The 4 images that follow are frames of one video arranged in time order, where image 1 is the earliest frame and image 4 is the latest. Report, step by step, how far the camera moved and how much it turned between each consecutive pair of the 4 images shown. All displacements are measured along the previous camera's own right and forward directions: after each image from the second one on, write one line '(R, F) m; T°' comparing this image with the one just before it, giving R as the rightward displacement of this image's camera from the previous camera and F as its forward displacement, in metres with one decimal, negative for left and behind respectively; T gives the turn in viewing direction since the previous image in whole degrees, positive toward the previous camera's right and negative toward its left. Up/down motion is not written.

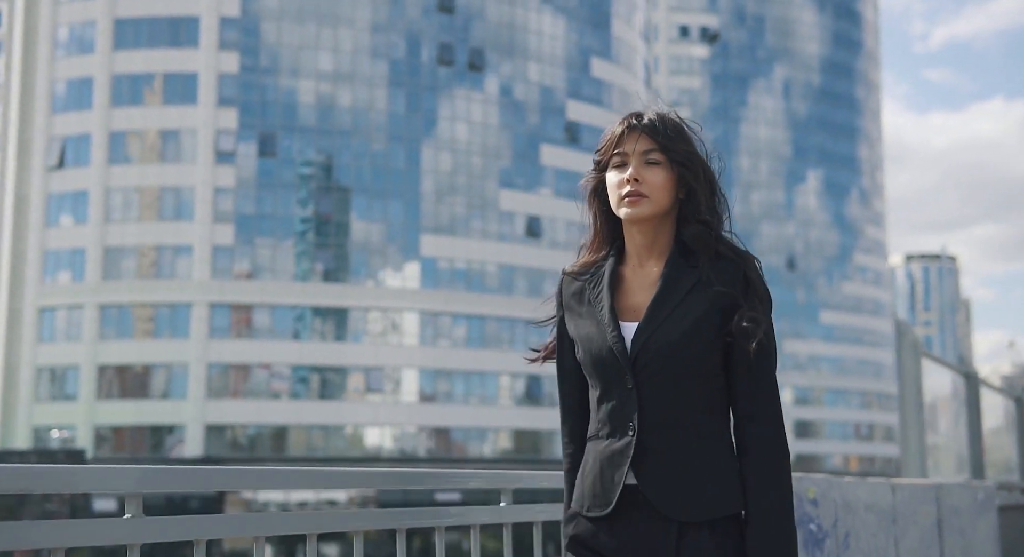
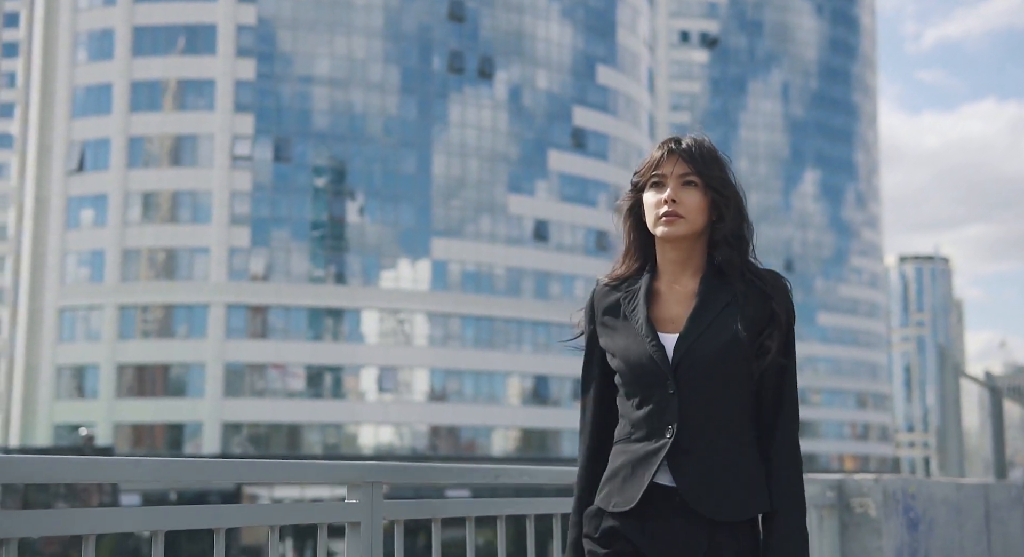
(-0.4, -0.6) m; 0°
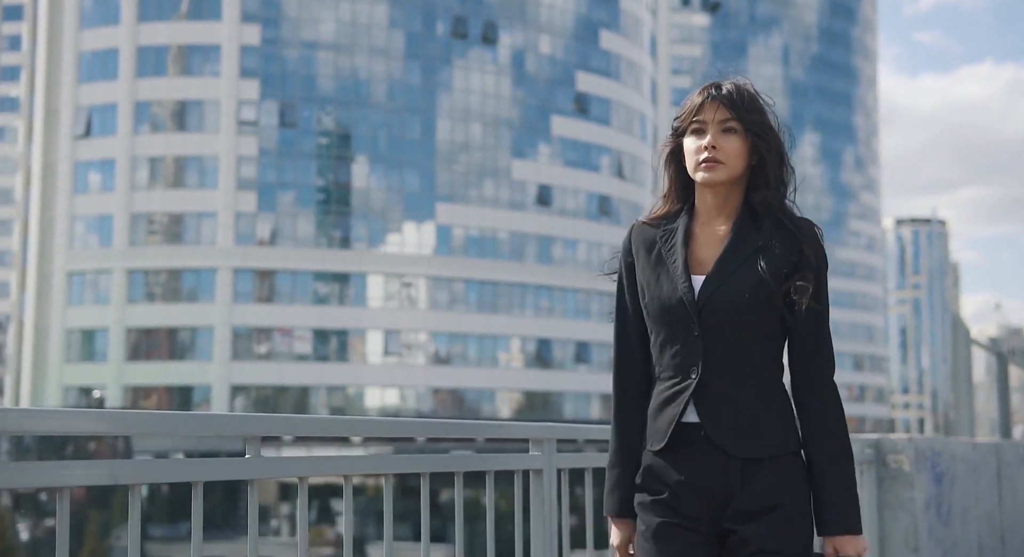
(-0.2, -0.3) m; 0°
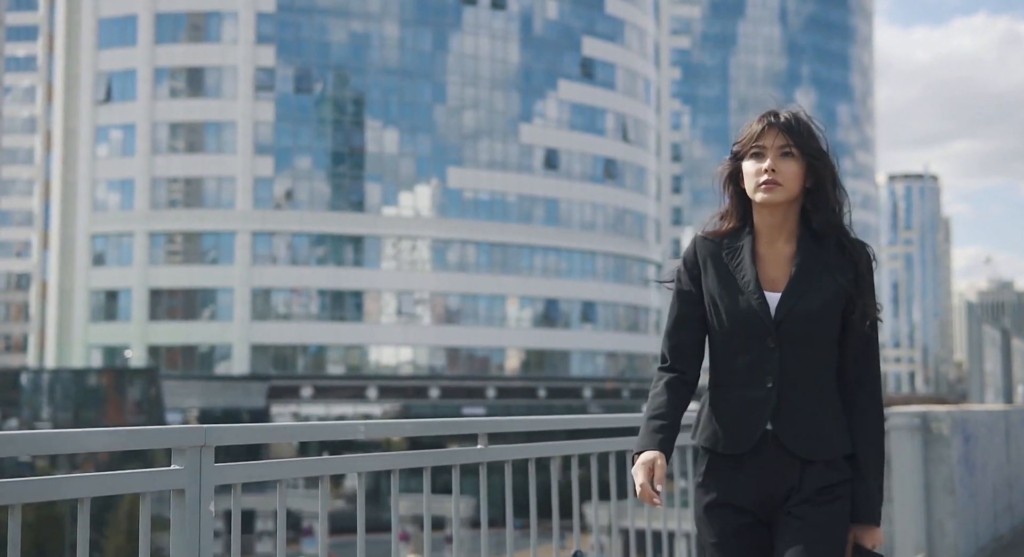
(-0.5, -0.8) m; +1°
